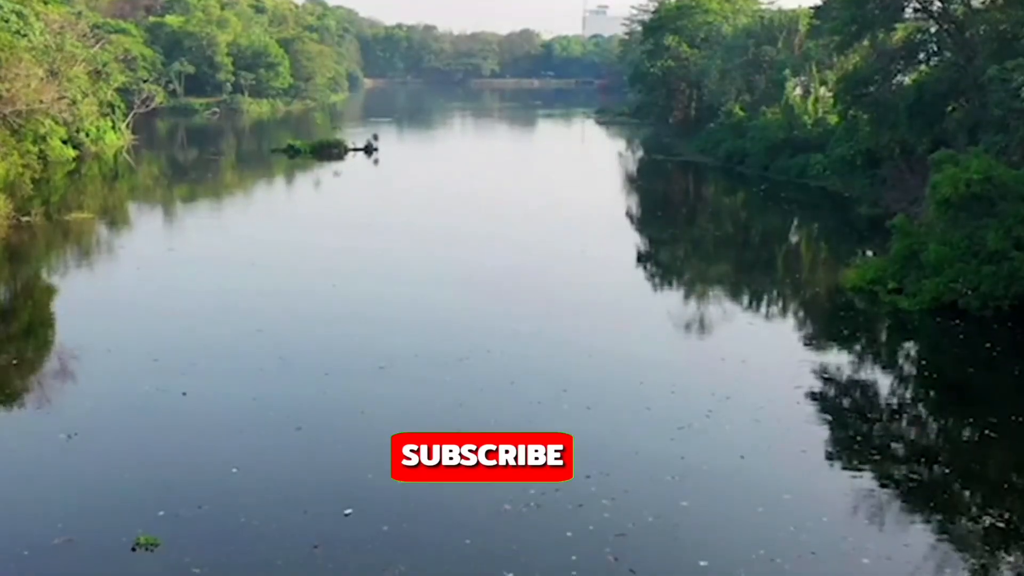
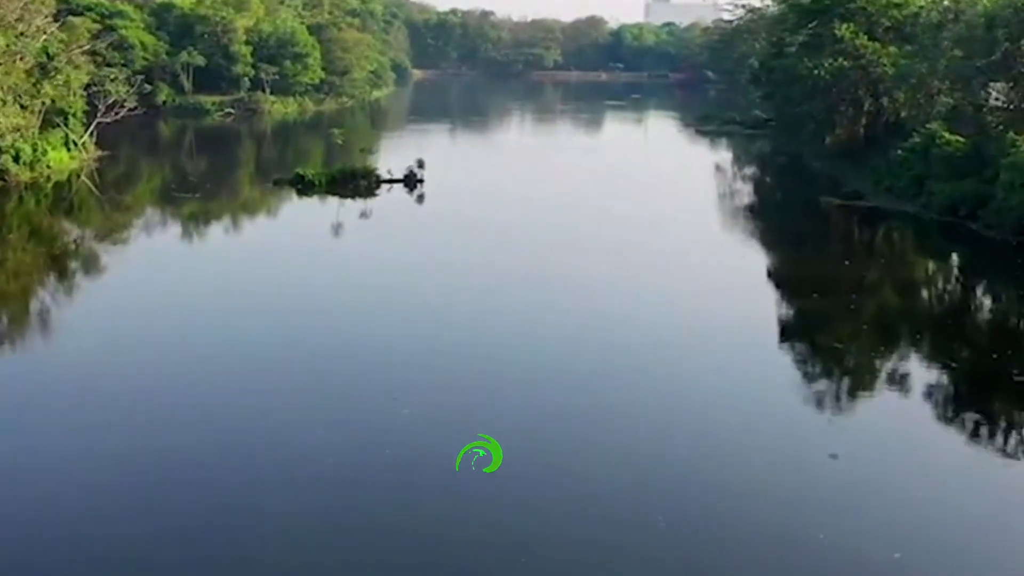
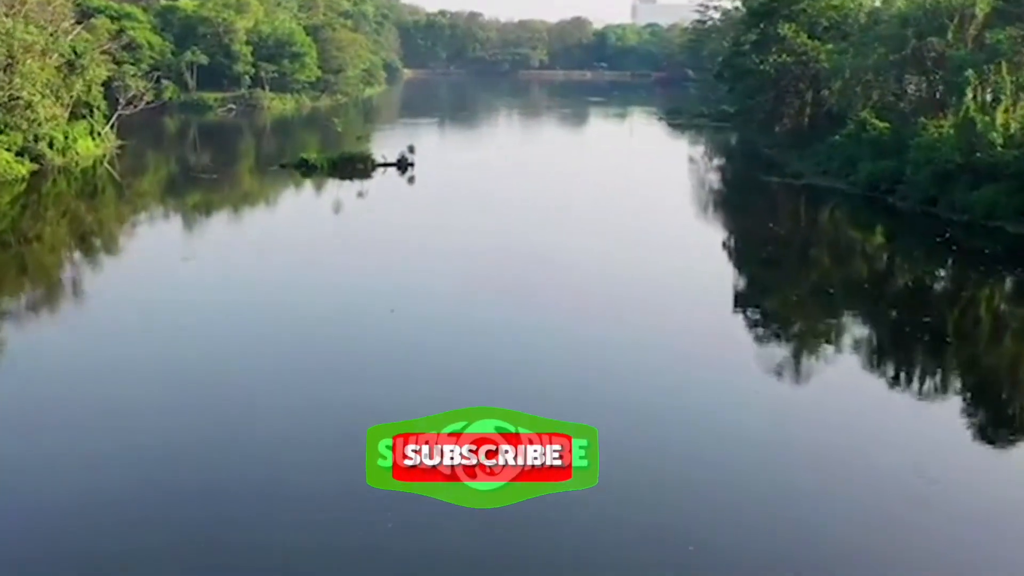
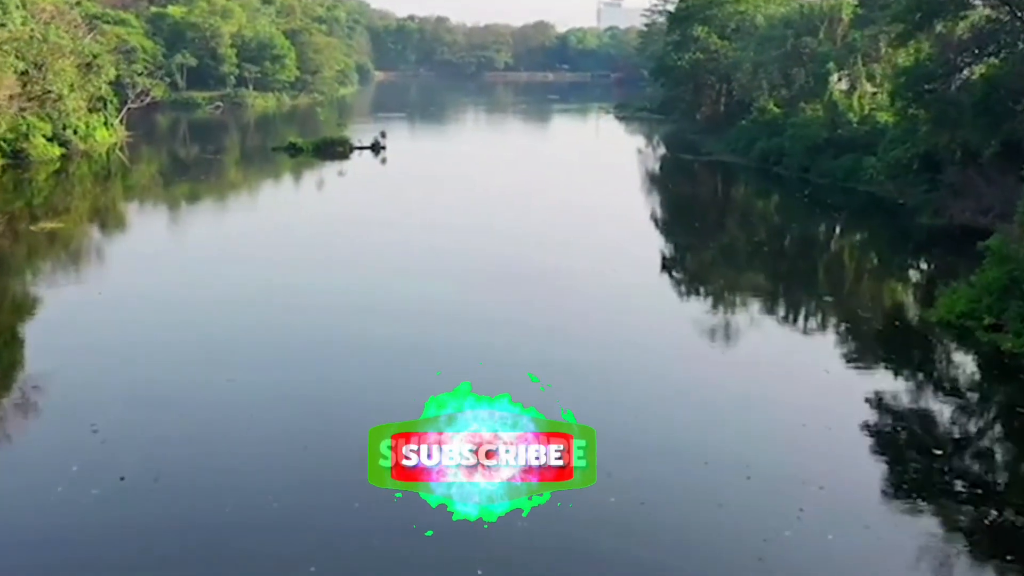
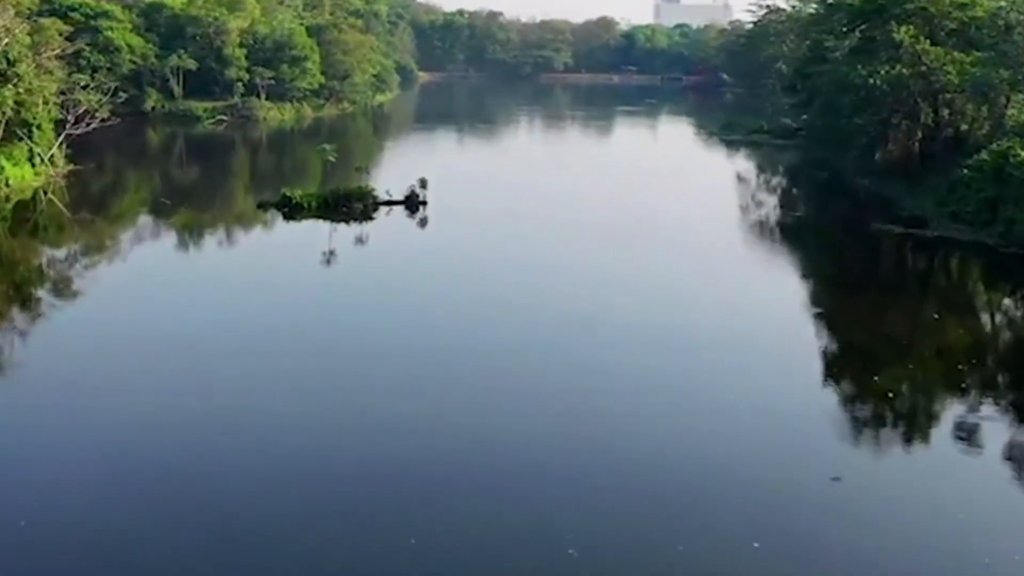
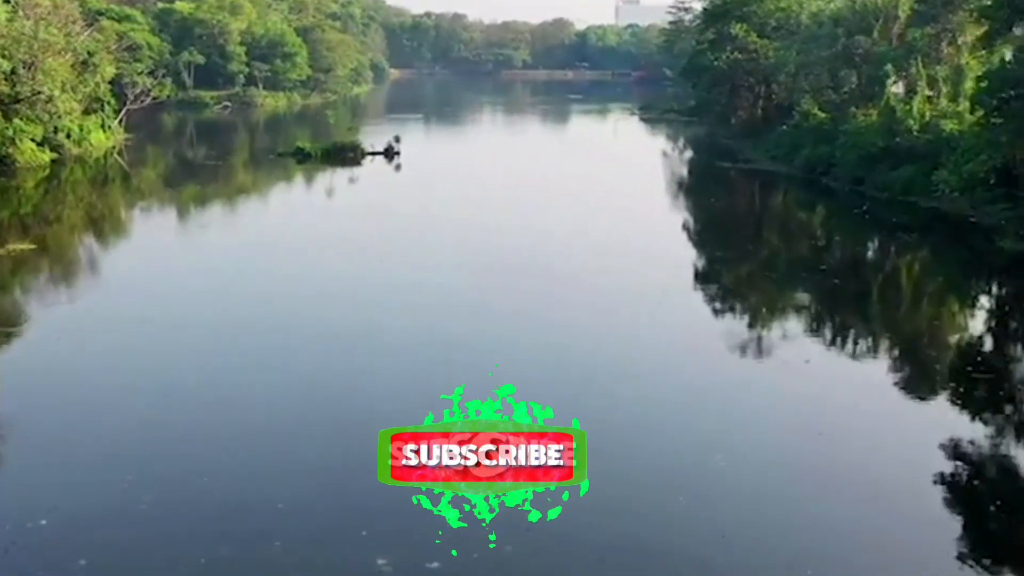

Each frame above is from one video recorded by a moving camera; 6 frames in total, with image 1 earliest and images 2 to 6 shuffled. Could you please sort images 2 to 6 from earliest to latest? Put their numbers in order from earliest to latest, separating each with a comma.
4, 6, 3, 2, 5
